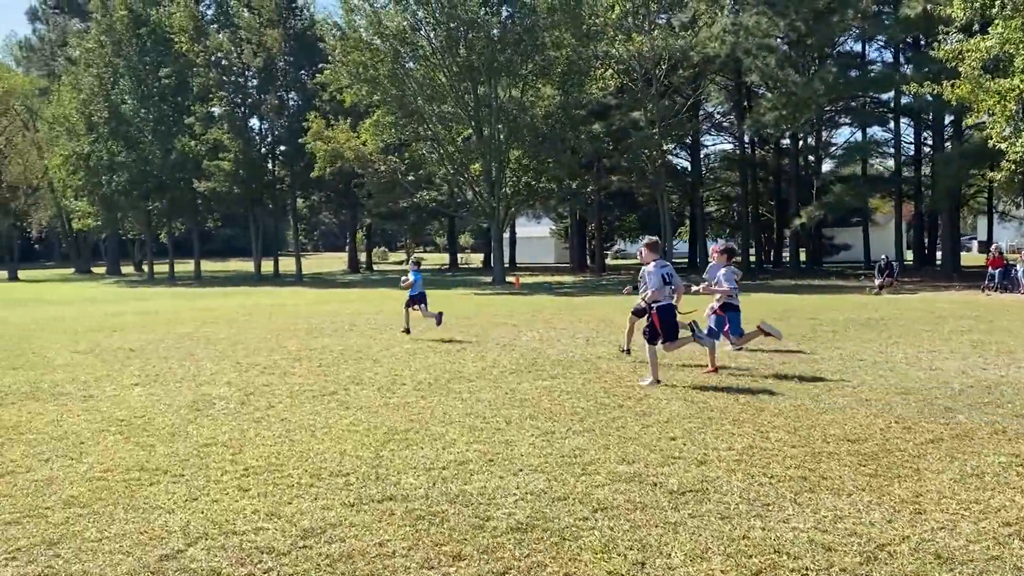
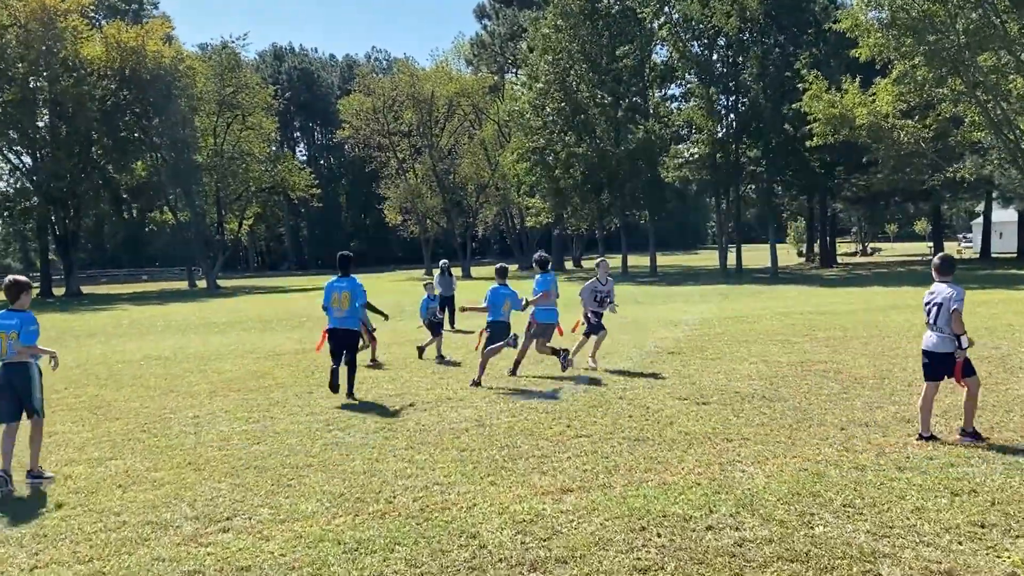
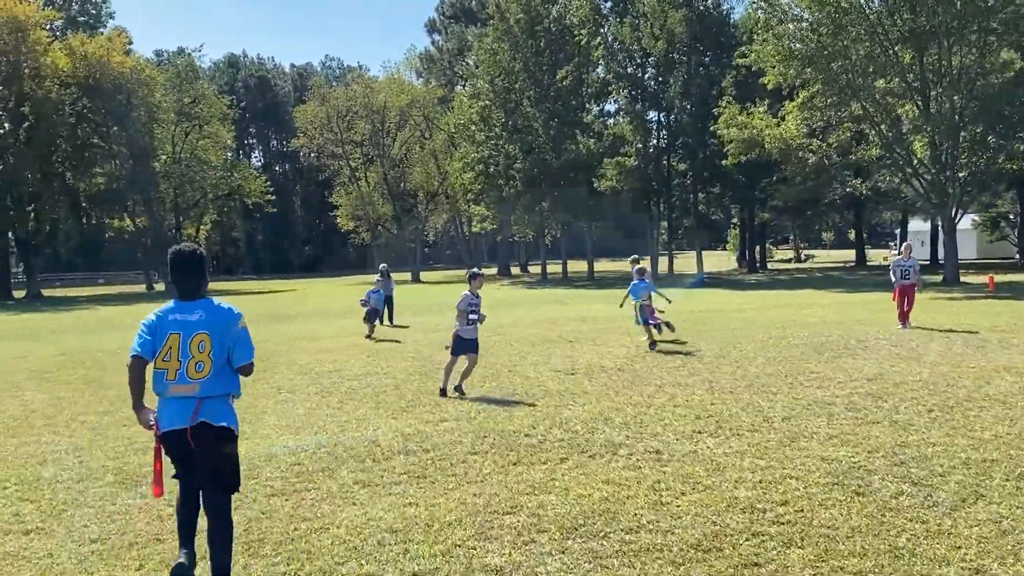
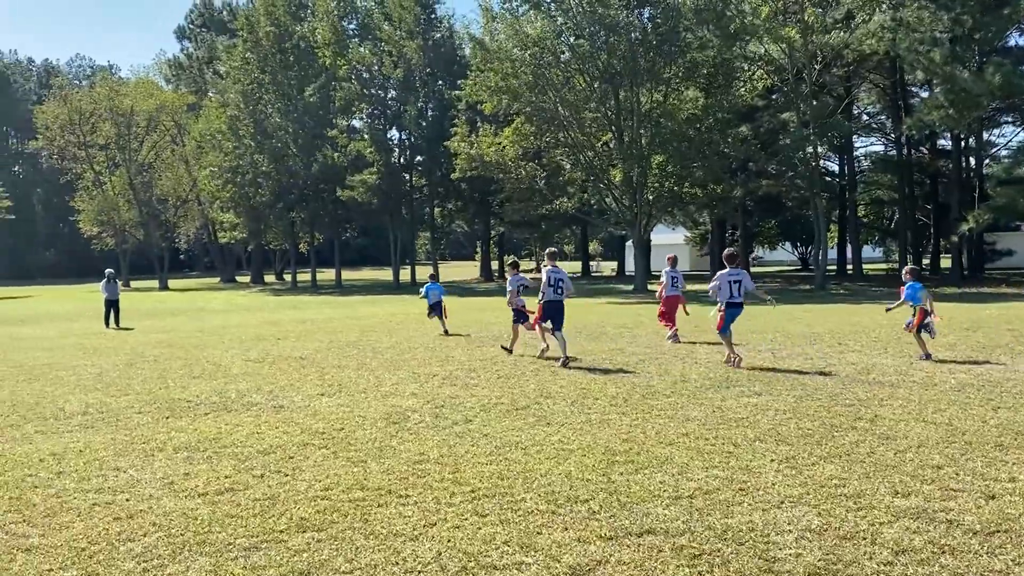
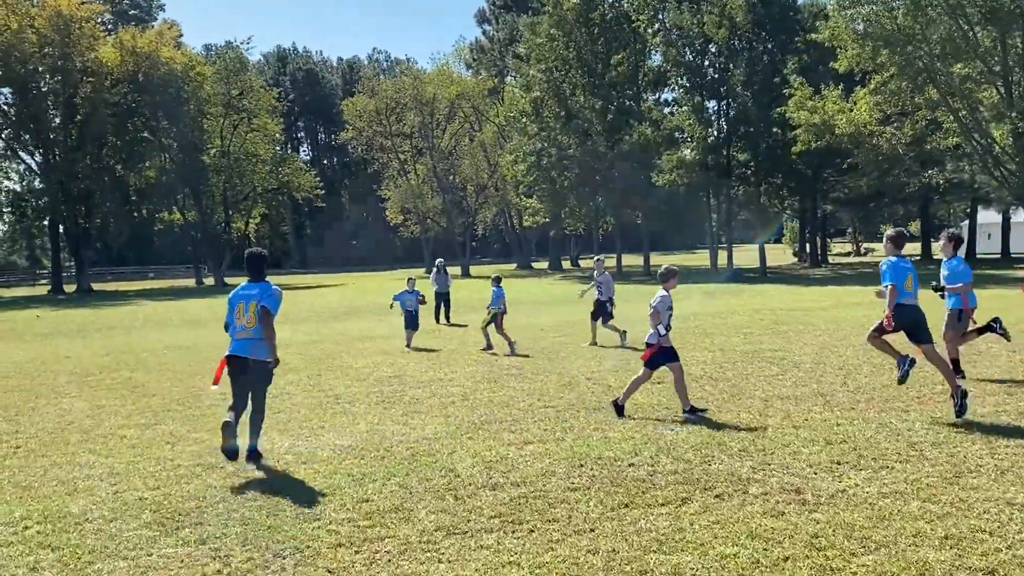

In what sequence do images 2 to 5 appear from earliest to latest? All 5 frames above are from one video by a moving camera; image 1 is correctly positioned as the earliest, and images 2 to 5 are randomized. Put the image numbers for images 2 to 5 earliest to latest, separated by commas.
4, 3, 5, 2
